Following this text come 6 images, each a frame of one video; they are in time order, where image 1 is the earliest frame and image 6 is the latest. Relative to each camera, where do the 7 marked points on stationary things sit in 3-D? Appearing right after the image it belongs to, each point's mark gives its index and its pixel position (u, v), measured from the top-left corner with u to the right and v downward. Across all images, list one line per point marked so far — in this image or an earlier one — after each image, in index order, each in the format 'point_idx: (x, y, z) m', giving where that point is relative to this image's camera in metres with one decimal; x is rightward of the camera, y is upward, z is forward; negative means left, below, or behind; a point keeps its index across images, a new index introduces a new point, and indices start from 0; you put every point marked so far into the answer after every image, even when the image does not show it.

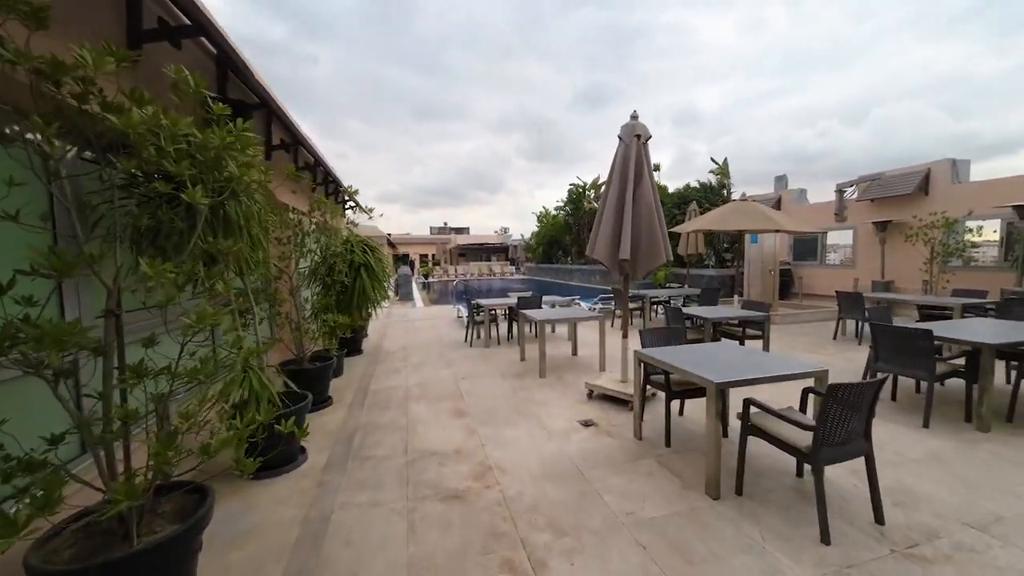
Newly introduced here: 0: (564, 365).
0: (+0.8, -1.2, +6.0) m
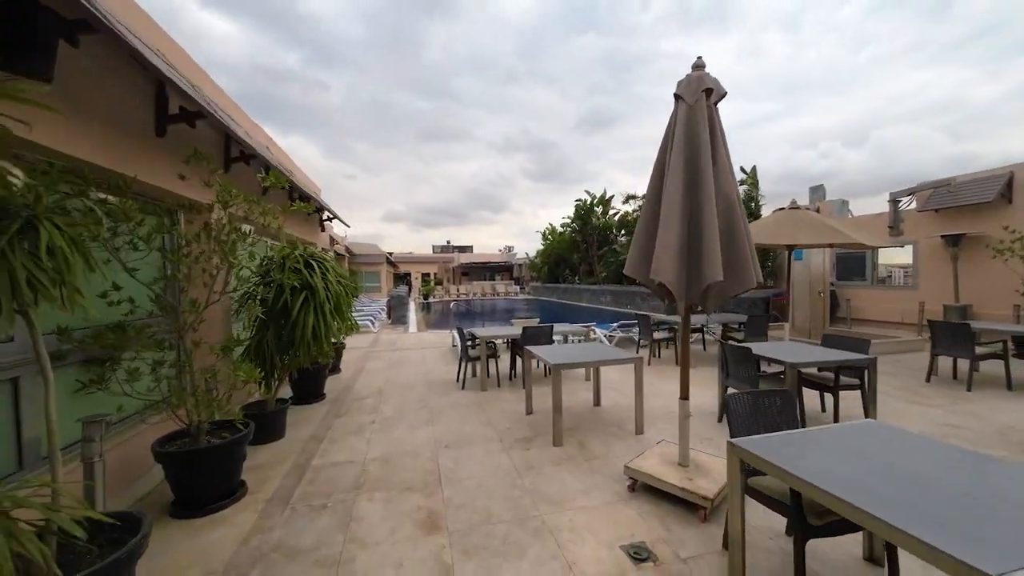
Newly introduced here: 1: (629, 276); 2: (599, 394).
0: (+0.8, -1.5, +4.4) m
1: (+0.9, +0.1, +2.9) m
2: (+1.1, -1.3, +5.0) m
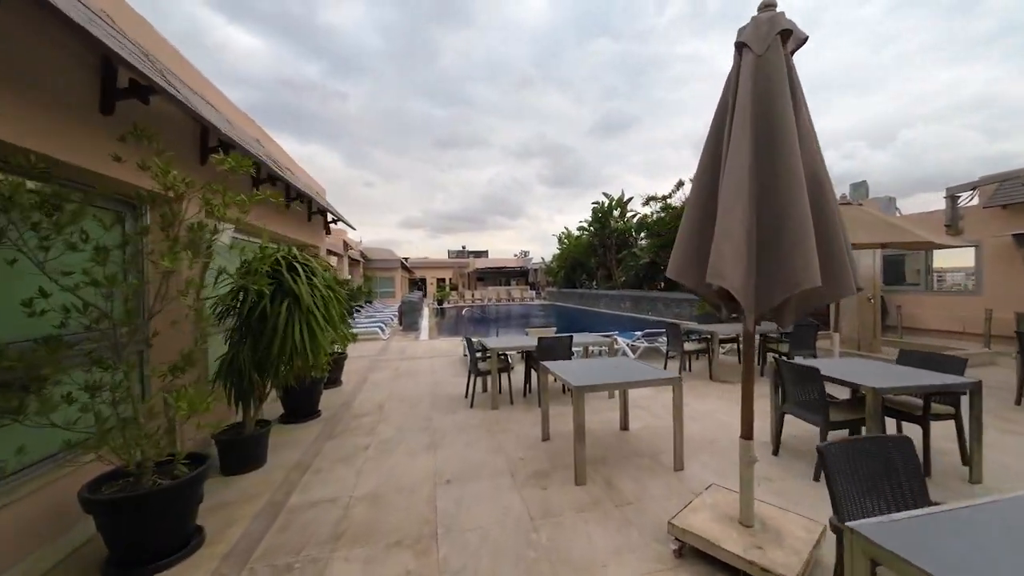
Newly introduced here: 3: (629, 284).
0: (+1.0, -1.6, +3.7) m
1: (+0.9, +0.1, +2.3) m
2: (+1.3, -1.4, +4.3) m
3: (+5.9, +0.2, +20.0) m
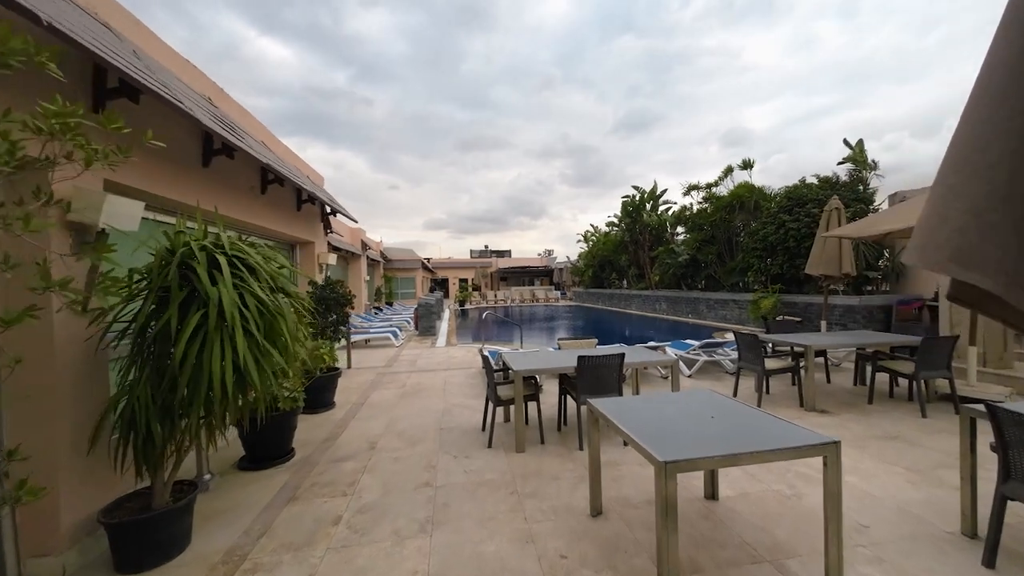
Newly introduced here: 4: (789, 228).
0: (+1.2, -1.6, +2.3) m
1: (+1.1, 0.0, +0.9) m
2: (+1.5, -1.4, +2.9) m
3: (+7.1, +0.2, +18.3) m
4: (+7.7, +1.7, +11.0) m
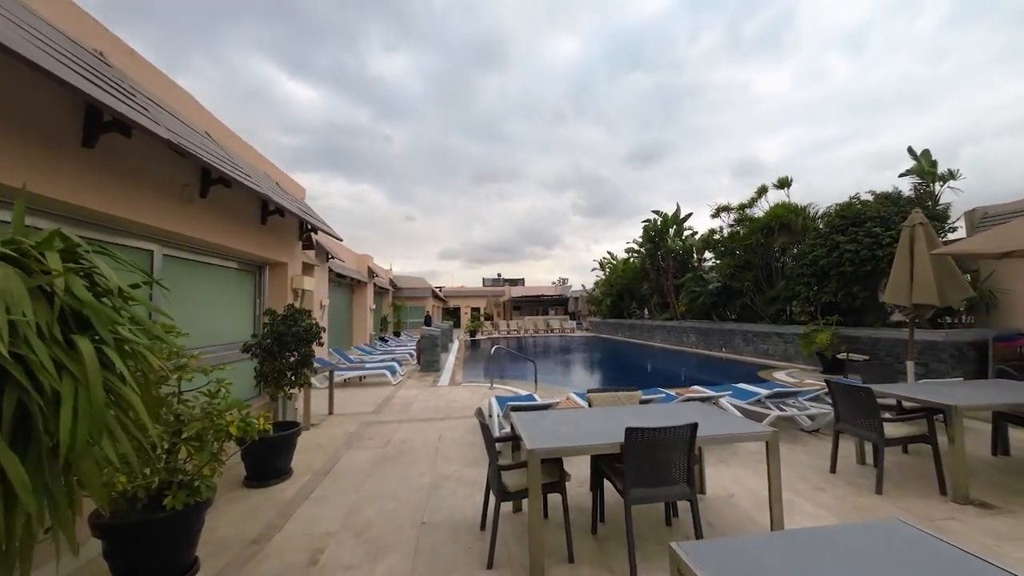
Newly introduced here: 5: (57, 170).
0: (+1.2, -1.7, +0.9) m
1: (+1.0, 0.0, -0.5) m
2: (+1.5, -1.6, +1.4) m
3: (+7.6, -1.1, +16.7) m
4: (+8.0, +0.9, +9.5) m
5: (-3.0, +0.8, +2.6) m
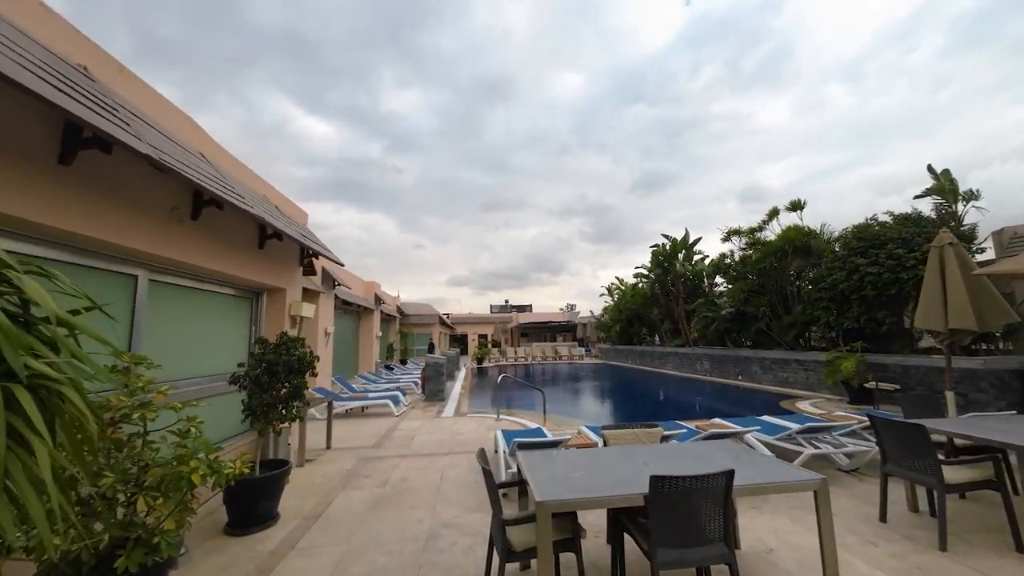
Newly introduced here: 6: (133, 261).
0: (+1.2, -1.7, +0.5) m
1: (+1.0, +0.1, -0.7) m
2: (+1.6, -1.6, +1.0) m
3: (+7.9, -2.1, +16.2) m
4: (+8.1, +0.3, +9.1) m
5: (-2.9, +0.6, +2.4) m
6: (-3.3, +0.2, +3.4) m
